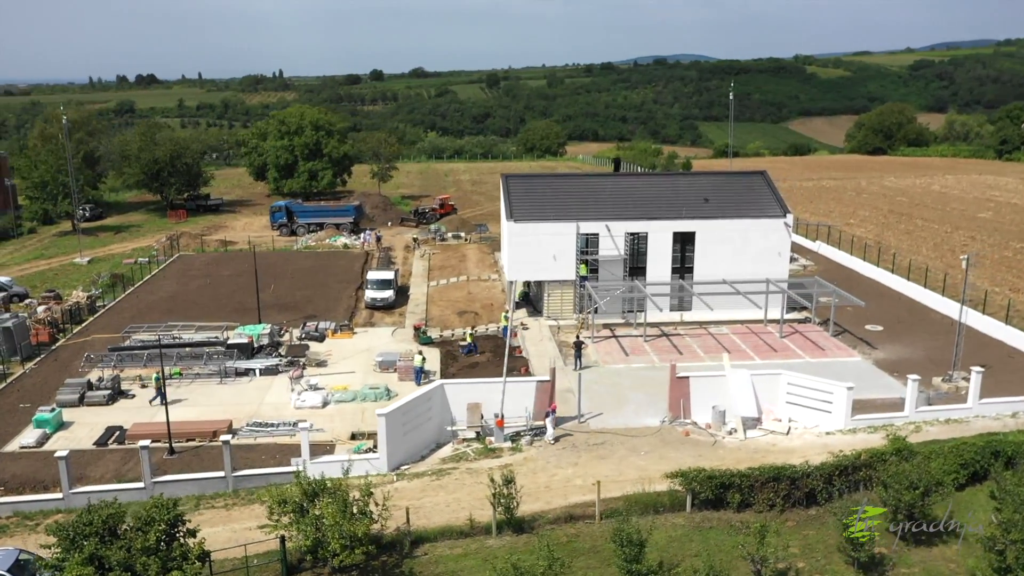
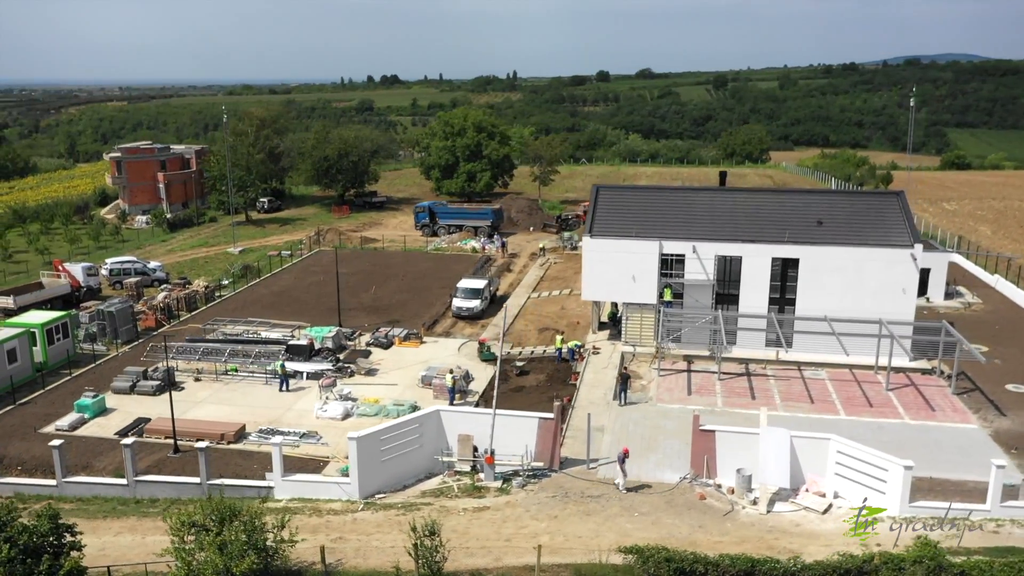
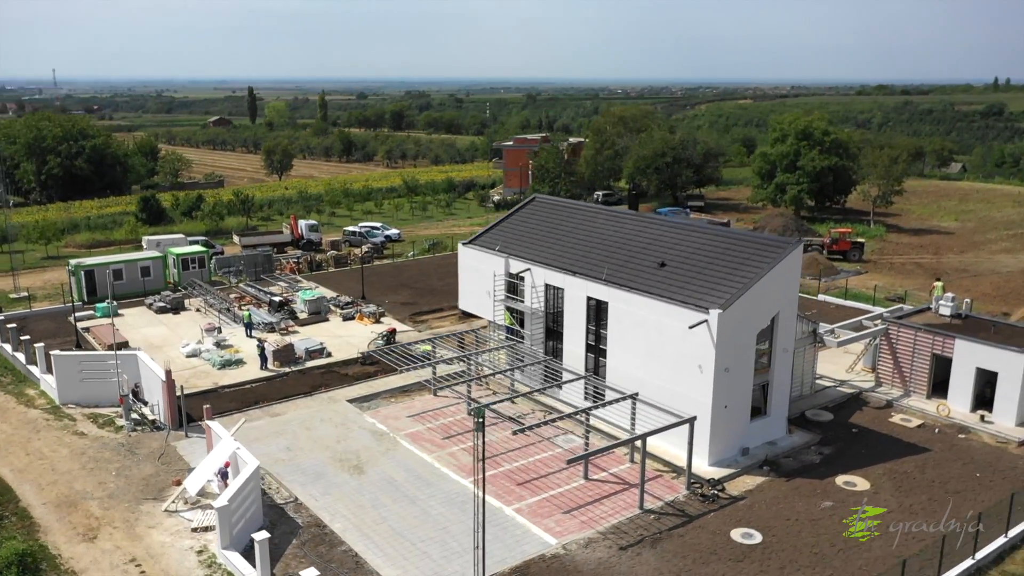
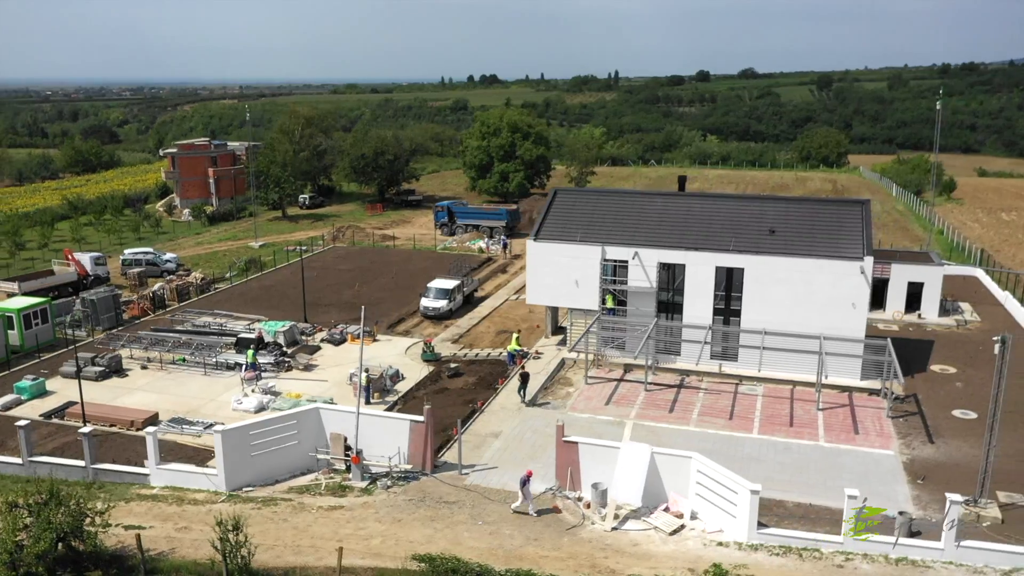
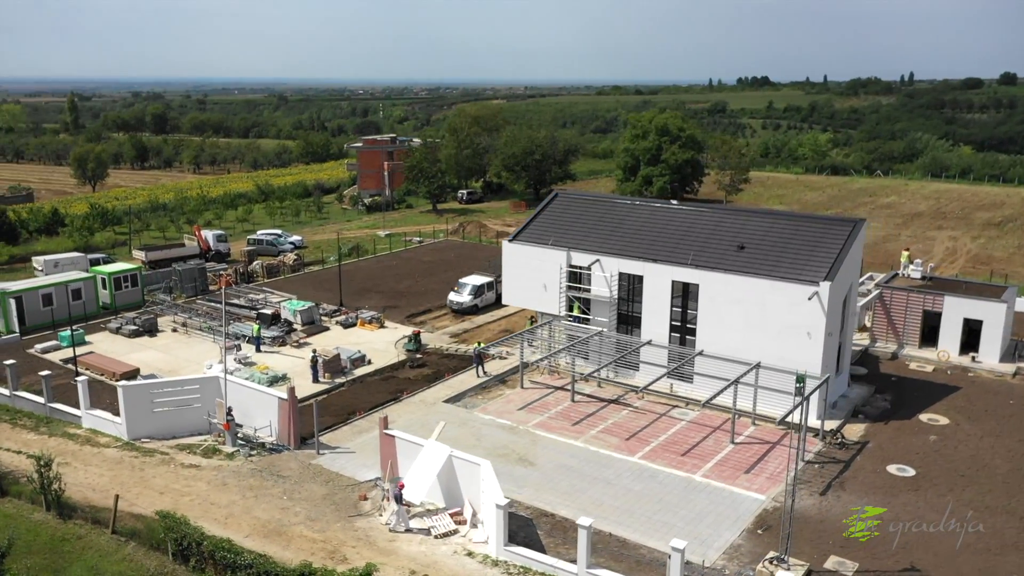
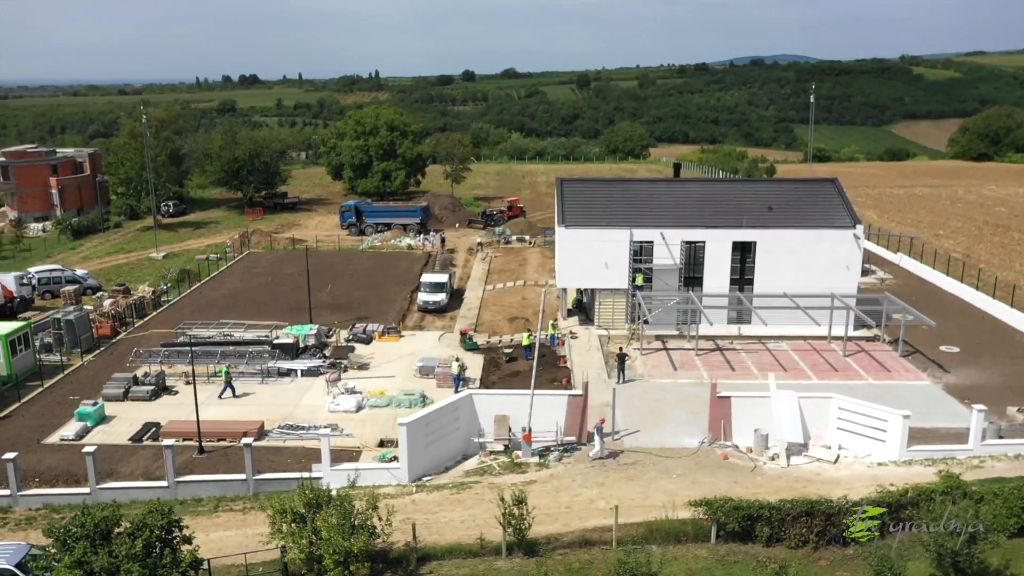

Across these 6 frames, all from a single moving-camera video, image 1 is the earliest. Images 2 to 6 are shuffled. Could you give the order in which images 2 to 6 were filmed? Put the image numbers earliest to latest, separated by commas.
6, 2, 4, 5, 3
